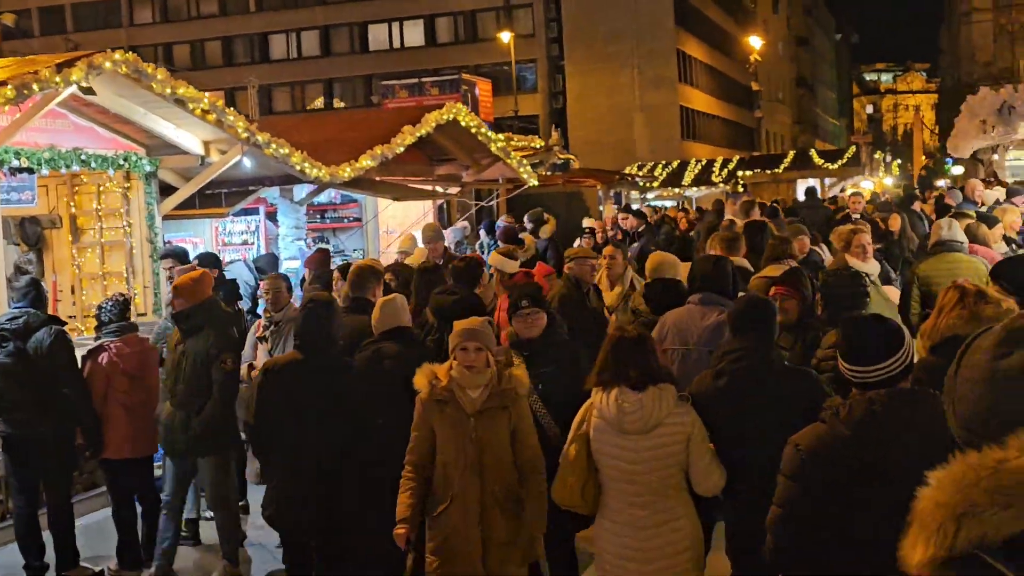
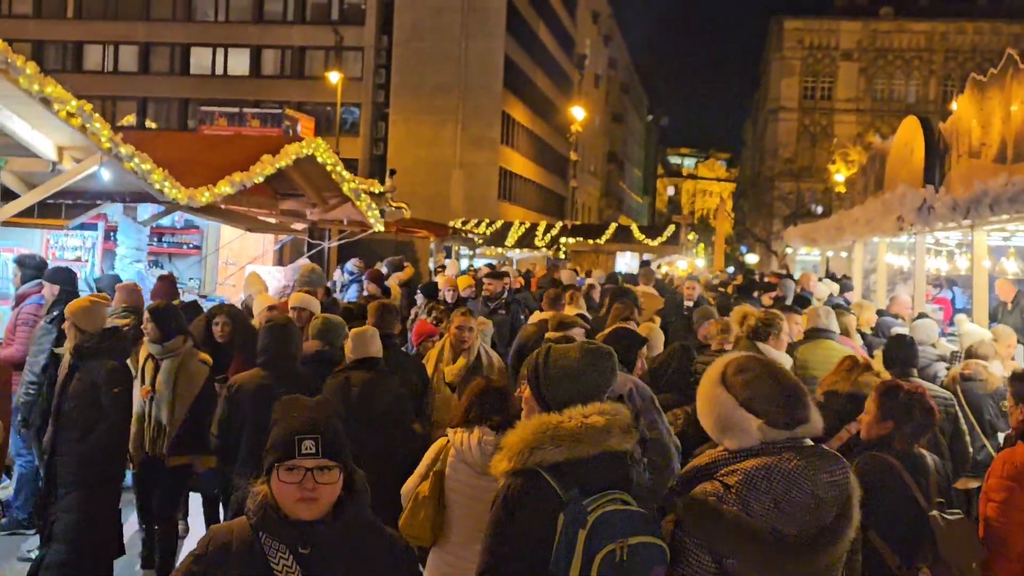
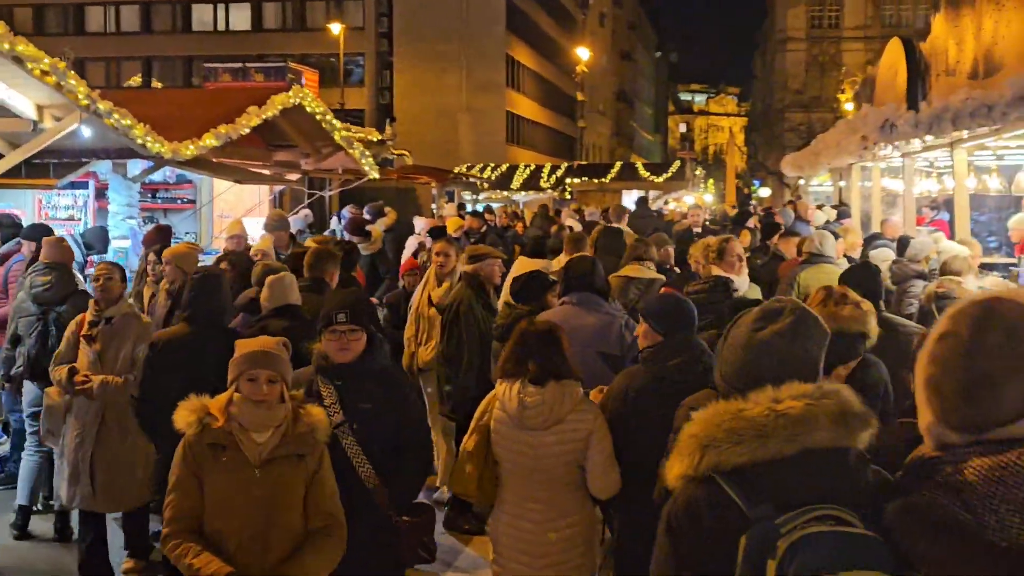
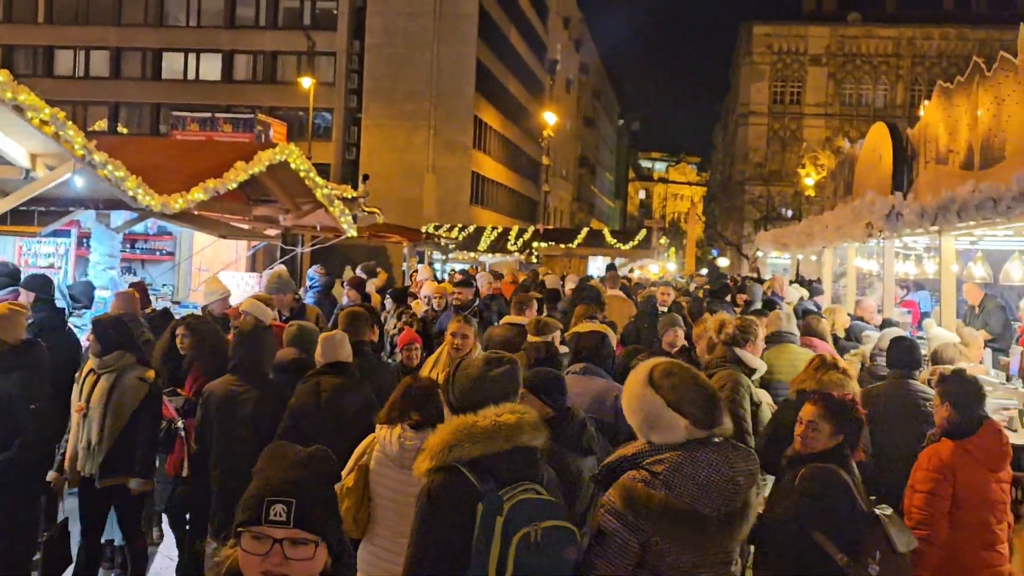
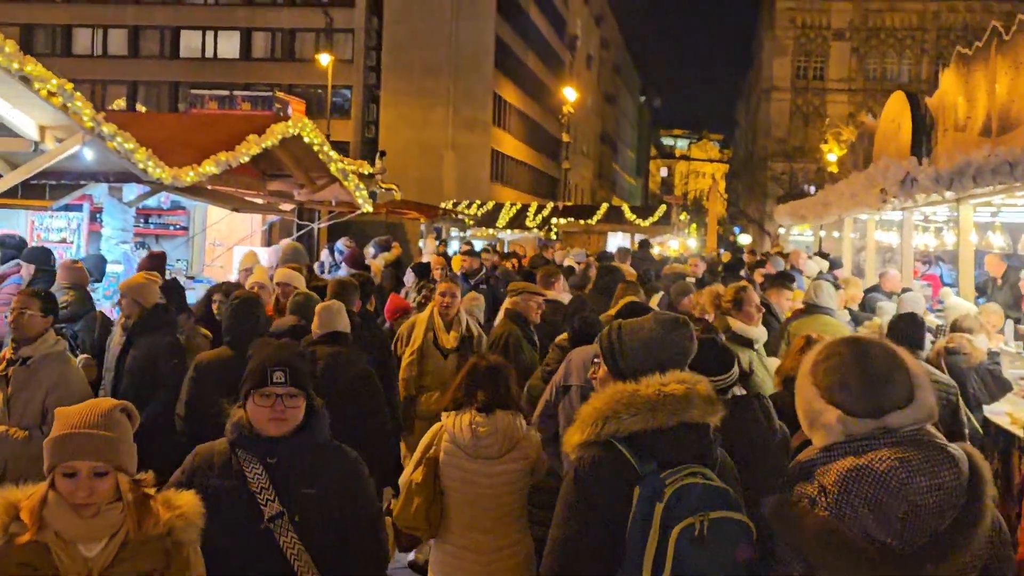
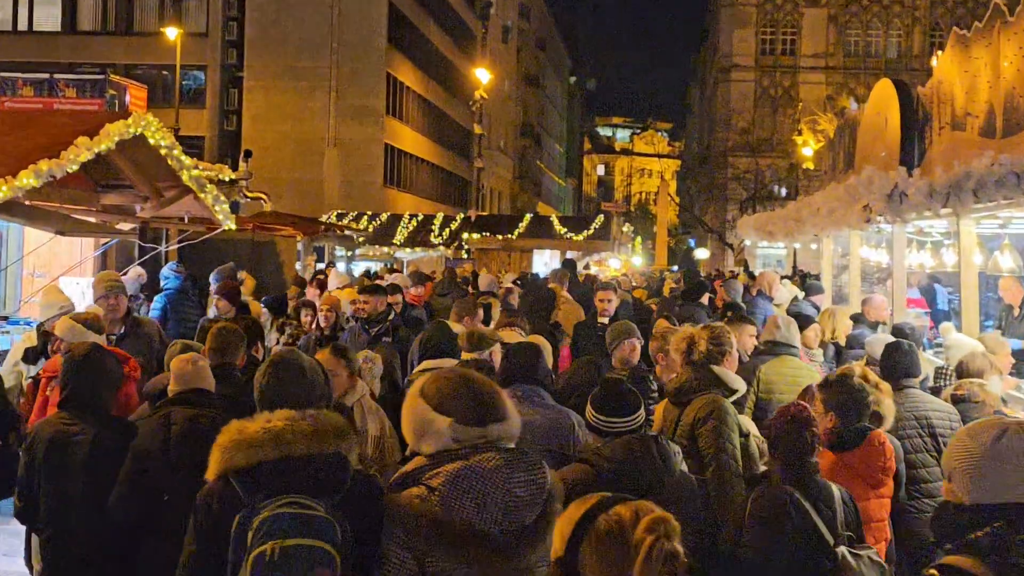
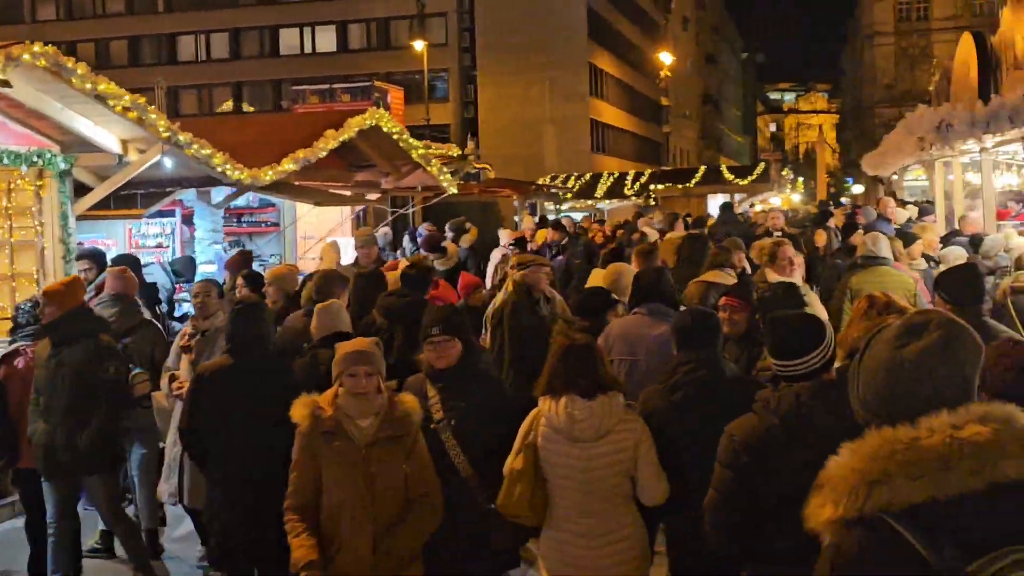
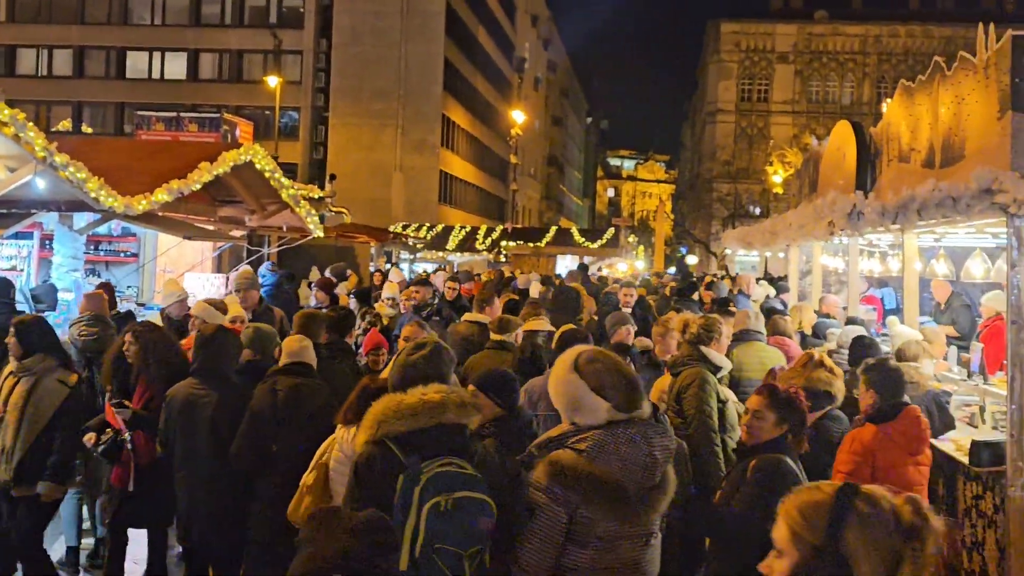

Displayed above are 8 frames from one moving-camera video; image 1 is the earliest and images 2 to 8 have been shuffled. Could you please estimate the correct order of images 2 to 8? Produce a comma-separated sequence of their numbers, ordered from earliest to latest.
7, 3, 5, 2, 4, 8, 6
